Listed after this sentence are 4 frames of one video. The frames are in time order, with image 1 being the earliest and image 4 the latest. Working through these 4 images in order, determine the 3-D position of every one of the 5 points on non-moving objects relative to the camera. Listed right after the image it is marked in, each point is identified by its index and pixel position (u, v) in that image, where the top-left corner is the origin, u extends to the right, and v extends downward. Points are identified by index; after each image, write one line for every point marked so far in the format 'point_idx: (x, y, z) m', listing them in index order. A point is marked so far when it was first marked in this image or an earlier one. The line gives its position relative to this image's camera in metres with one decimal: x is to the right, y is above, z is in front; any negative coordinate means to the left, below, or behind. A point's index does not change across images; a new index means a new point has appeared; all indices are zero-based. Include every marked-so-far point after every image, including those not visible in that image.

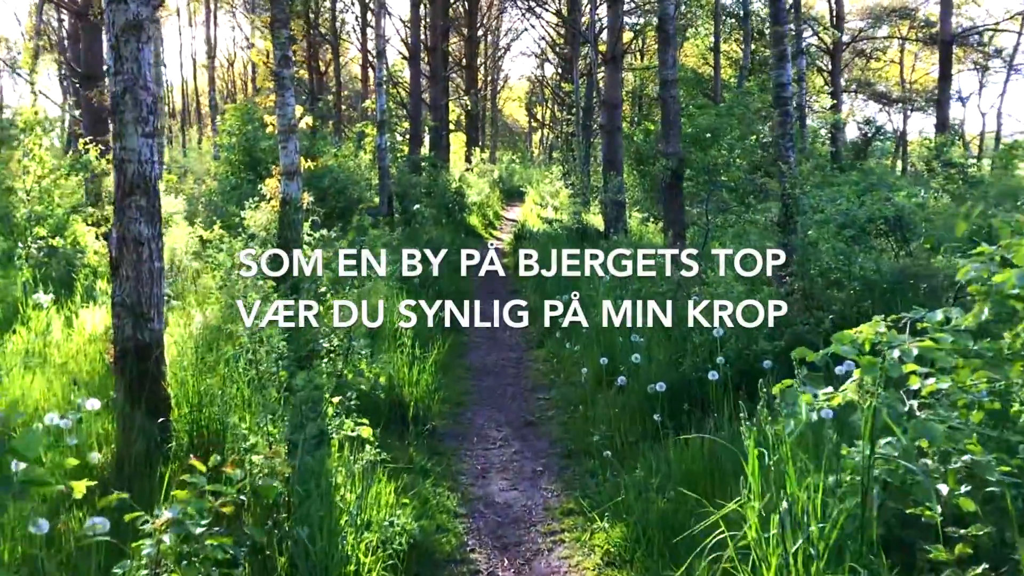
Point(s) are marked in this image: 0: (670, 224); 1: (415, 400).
0: (+1.7, +0.7, +9.6) m
1: (-0.6, -0.7, +5.6) m
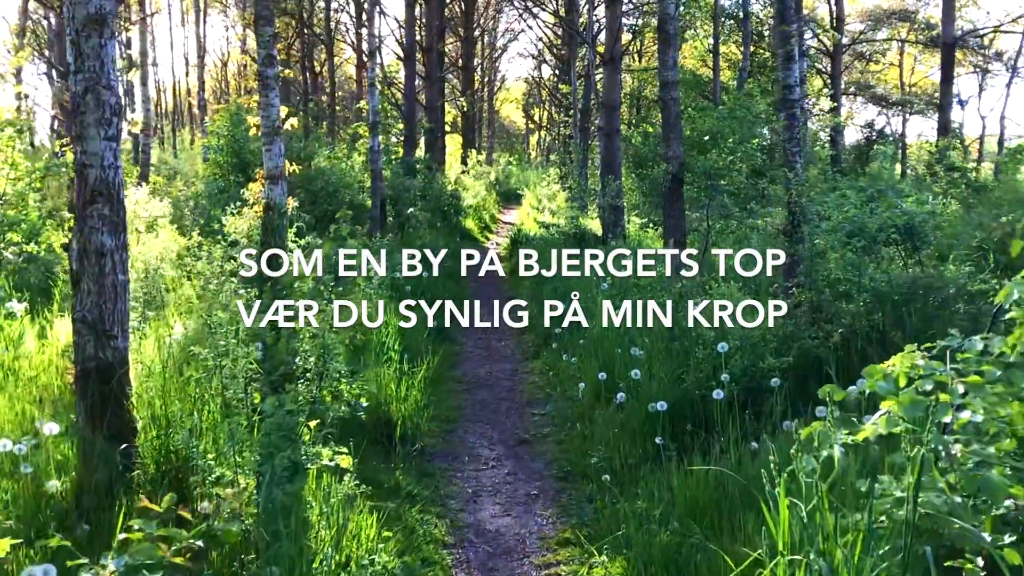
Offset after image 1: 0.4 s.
0: (+1.7, +0.6, +9.3) m
1: (-0.7, -0.8, +5.3) m
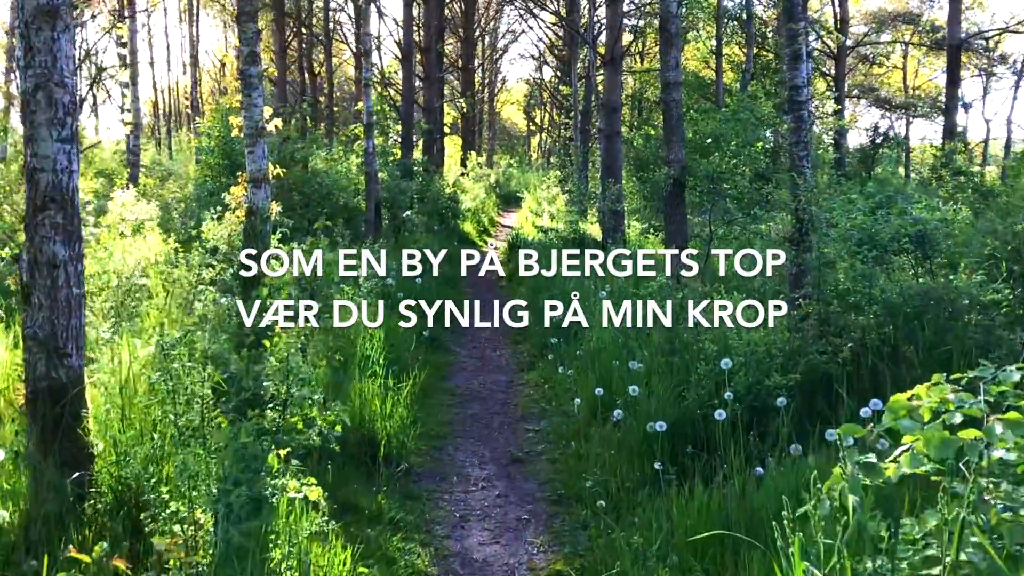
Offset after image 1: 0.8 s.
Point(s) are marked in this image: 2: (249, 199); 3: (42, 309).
0: (+1.6, +0.5, +9.0) m
1: (-0.7, -0.8, +5.1) m
2: (-1.9, +0.7, +6.5) m
3: (-1.8, -0.1, +3.4) m
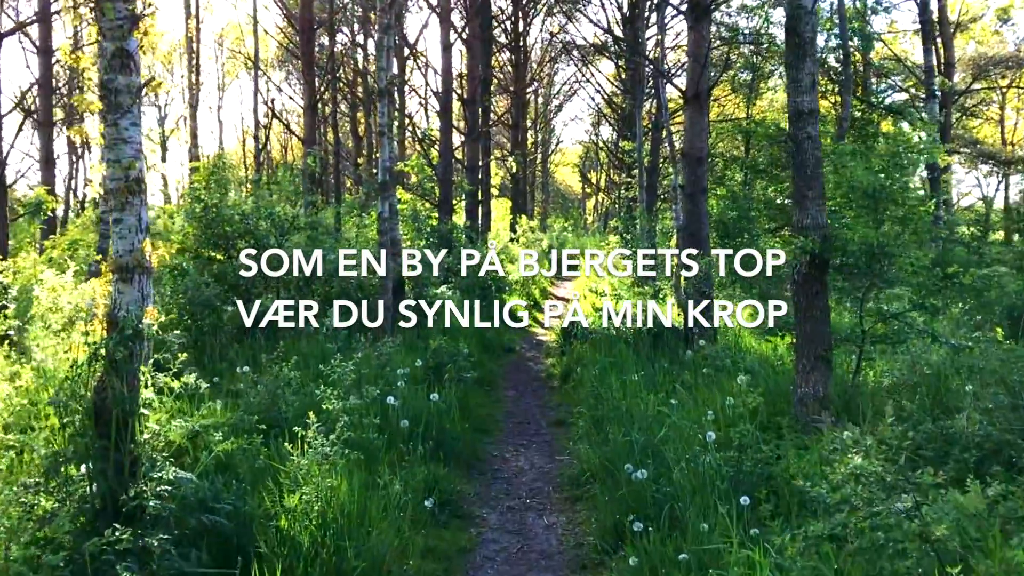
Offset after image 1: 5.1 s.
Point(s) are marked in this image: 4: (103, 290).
0: (+2.0, -0.3, +6.1) m
1: (-0.6, -1.4, +2.2) m
2: (-1.7, -0.1, +3.8) m
3: (-1.8, -0.6, +0.7) m
4: (-1.8, 0.0, +4.0) m
